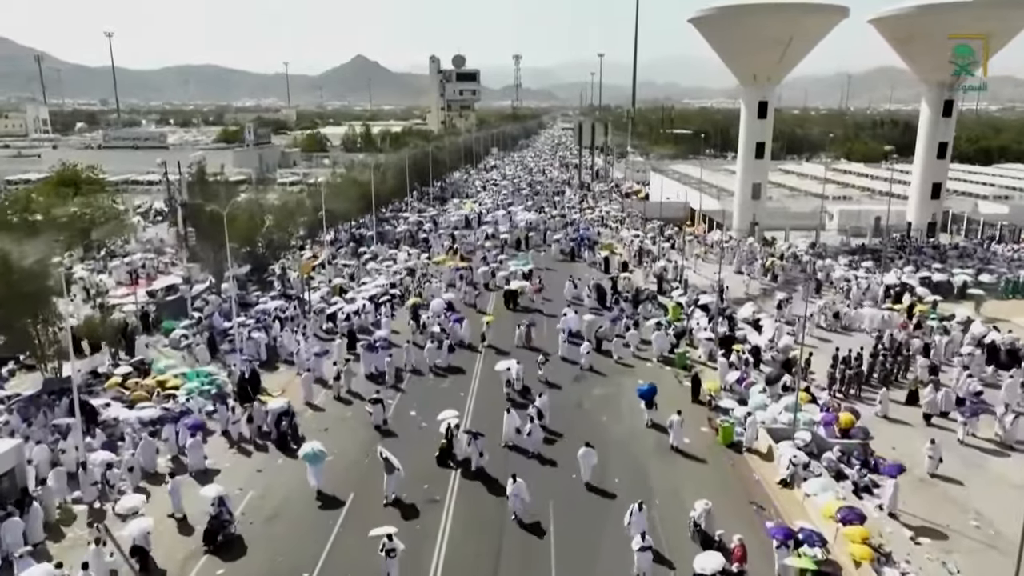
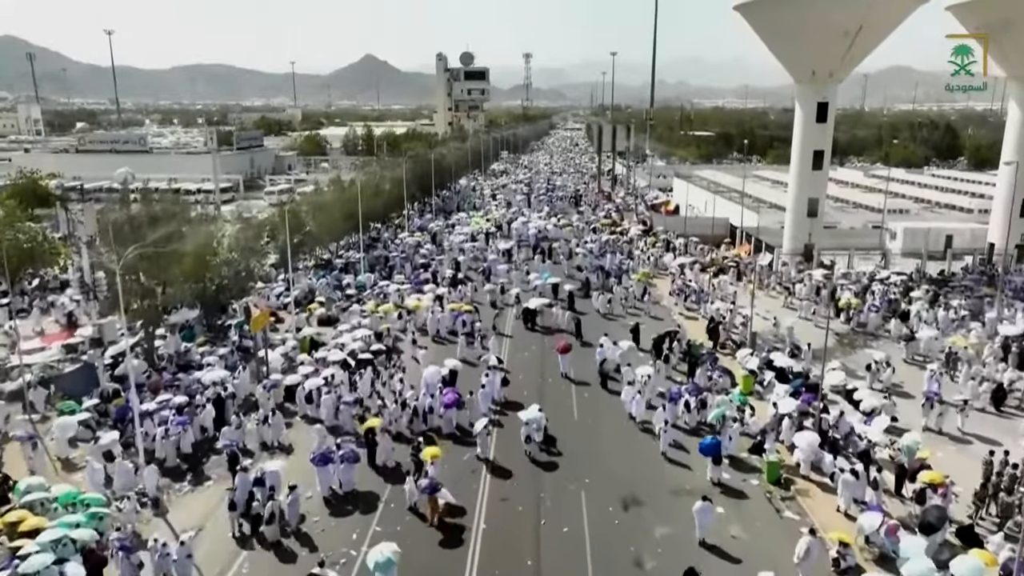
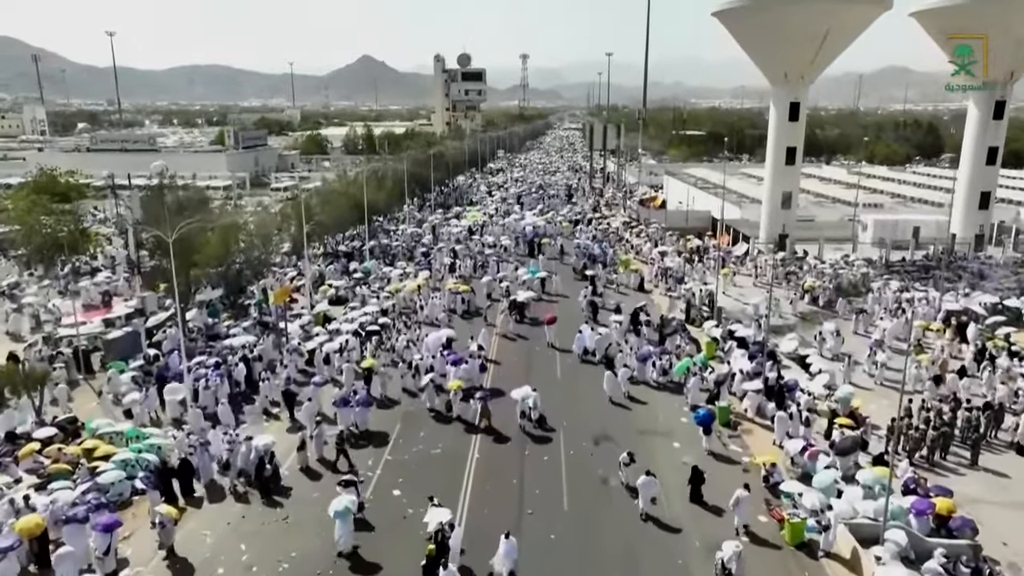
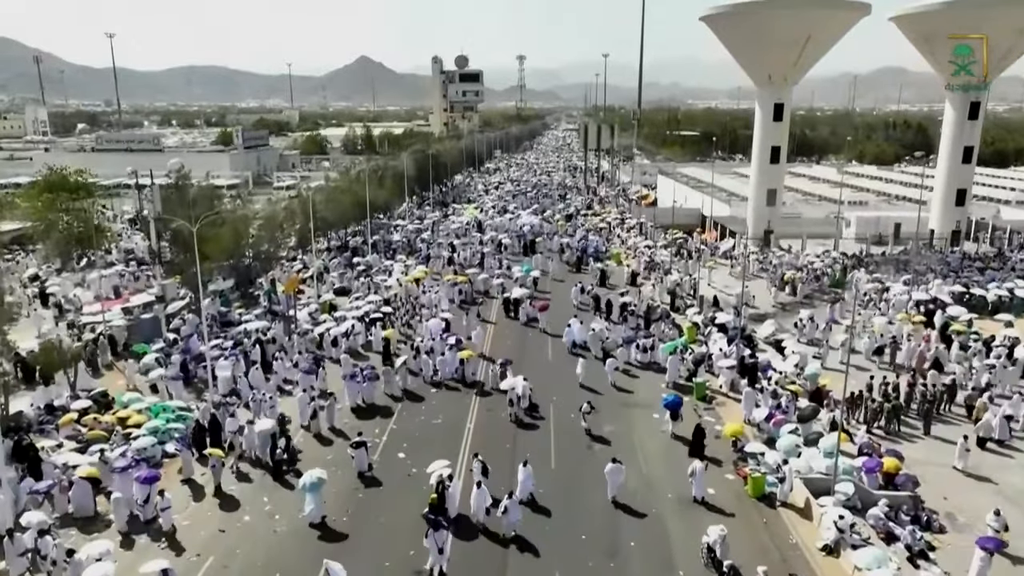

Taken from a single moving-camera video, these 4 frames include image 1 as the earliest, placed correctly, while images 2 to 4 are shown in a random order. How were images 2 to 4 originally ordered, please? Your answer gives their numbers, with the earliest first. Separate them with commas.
4, 3, 2
